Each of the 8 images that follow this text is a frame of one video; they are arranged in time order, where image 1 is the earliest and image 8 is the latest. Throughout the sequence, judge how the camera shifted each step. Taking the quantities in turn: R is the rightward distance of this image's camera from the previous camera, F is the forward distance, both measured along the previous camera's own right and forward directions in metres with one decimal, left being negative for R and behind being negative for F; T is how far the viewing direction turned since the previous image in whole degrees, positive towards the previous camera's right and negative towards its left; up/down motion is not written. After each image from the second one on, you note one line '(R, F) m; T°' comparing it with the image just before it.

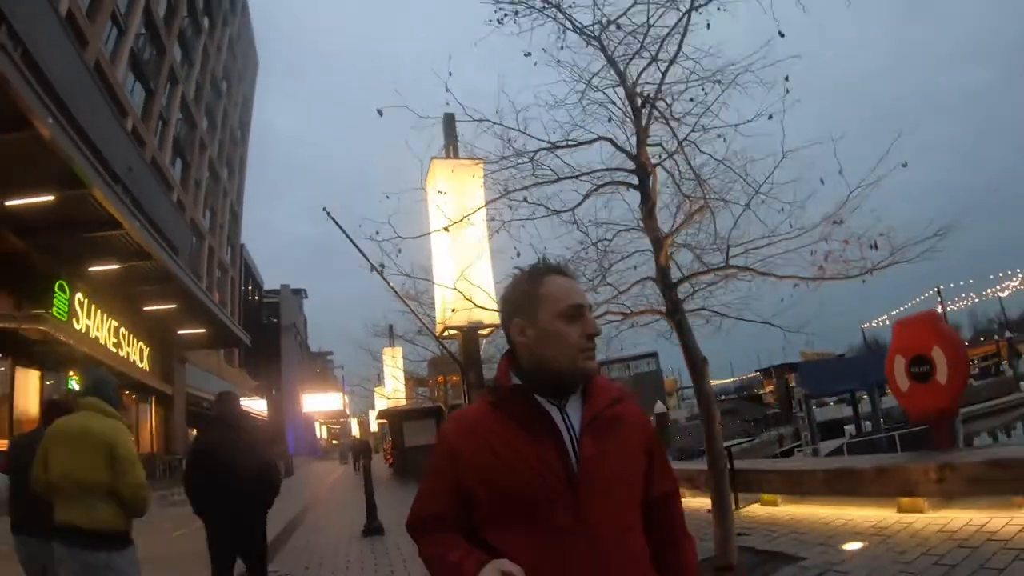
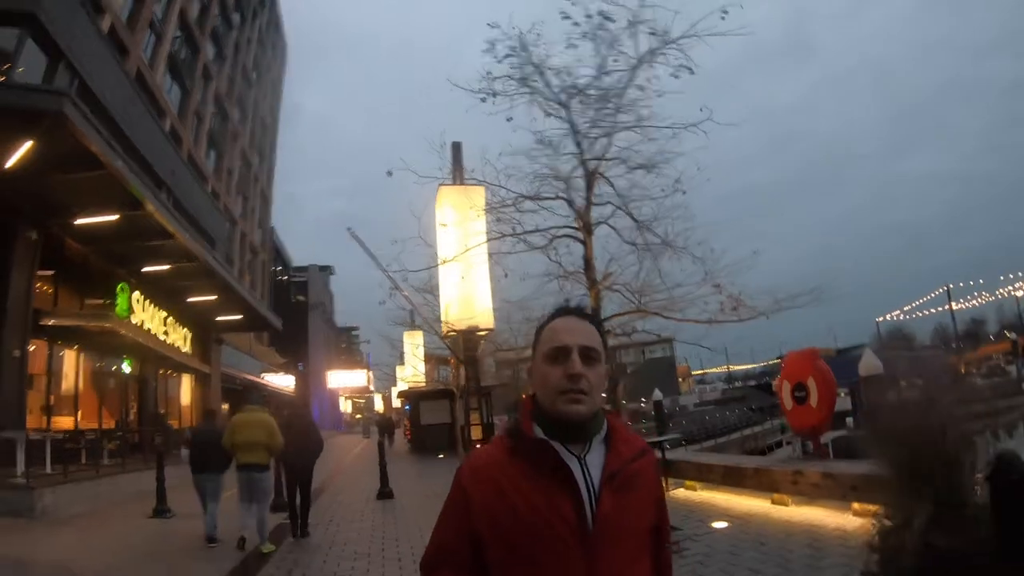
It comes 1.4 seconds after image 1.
(+0.3, -1.2) m; -2°
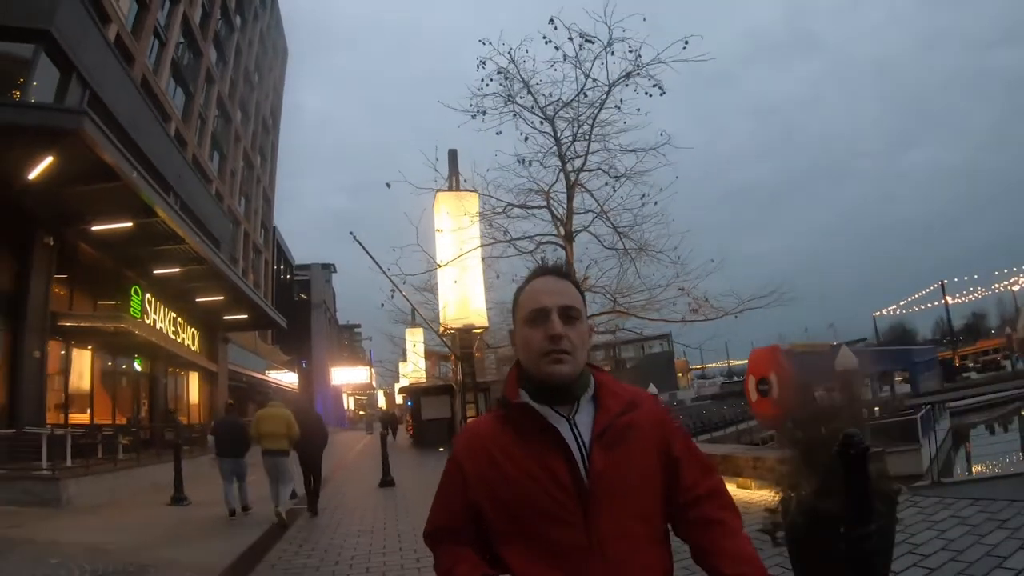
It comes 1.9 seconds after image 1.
(+0.1, -0.5) m; 0°
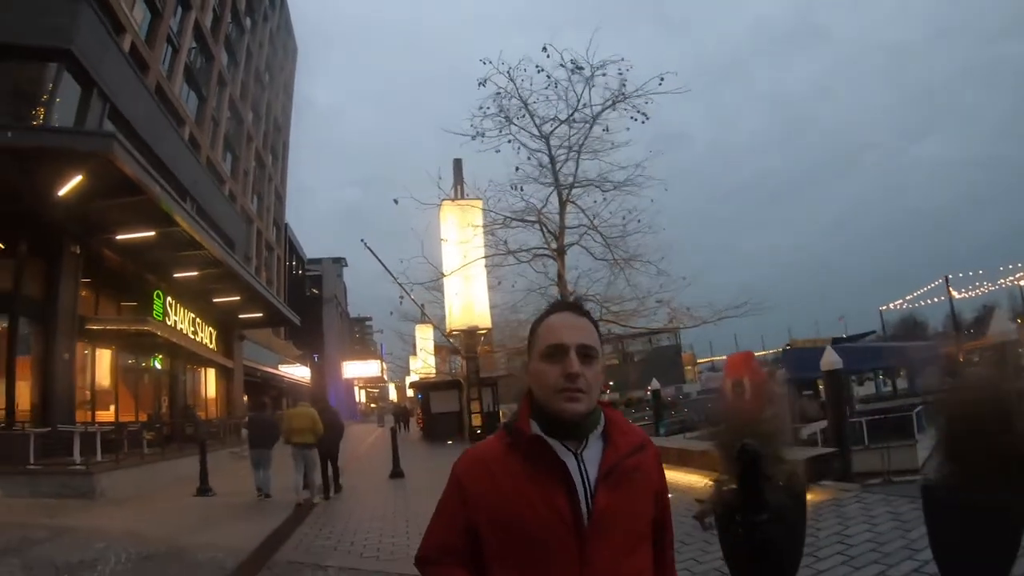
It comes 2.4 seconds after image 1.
(+0.1, -0.5) m; -1°
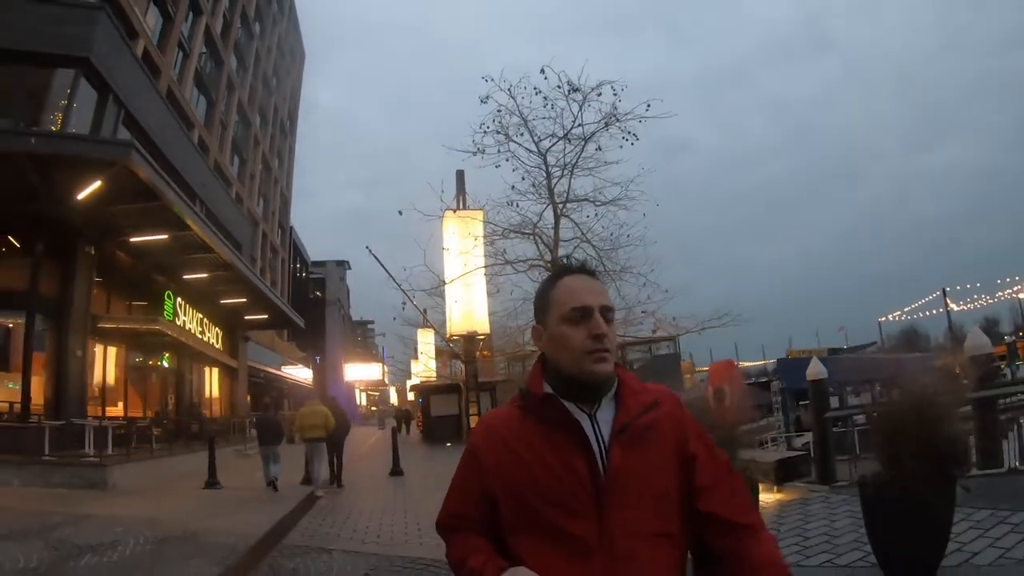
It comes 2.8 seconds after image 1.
(+0.1, -0.4) m; 0°
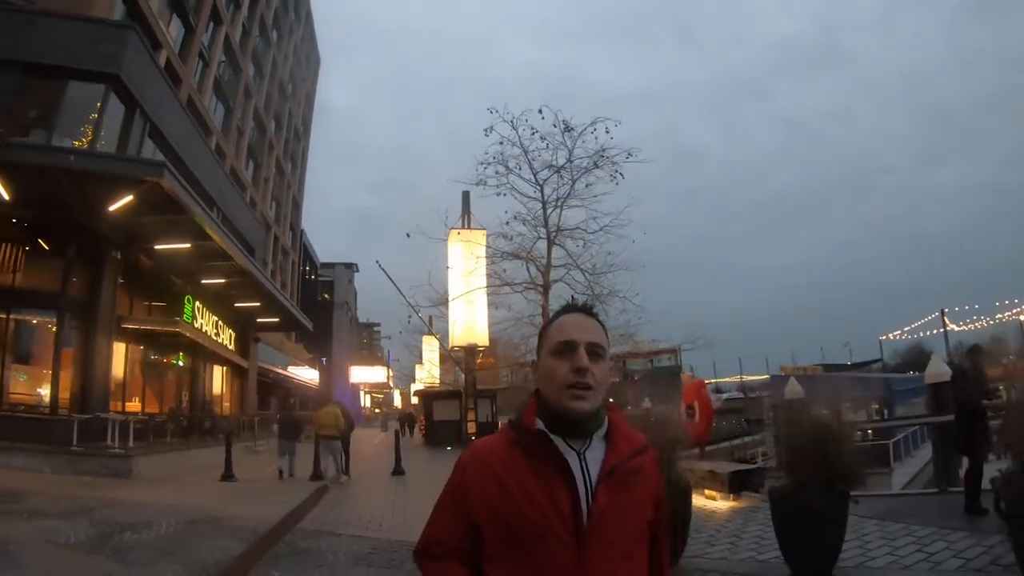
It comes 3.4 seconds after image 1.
(+0.1, -0.7) m; -1°
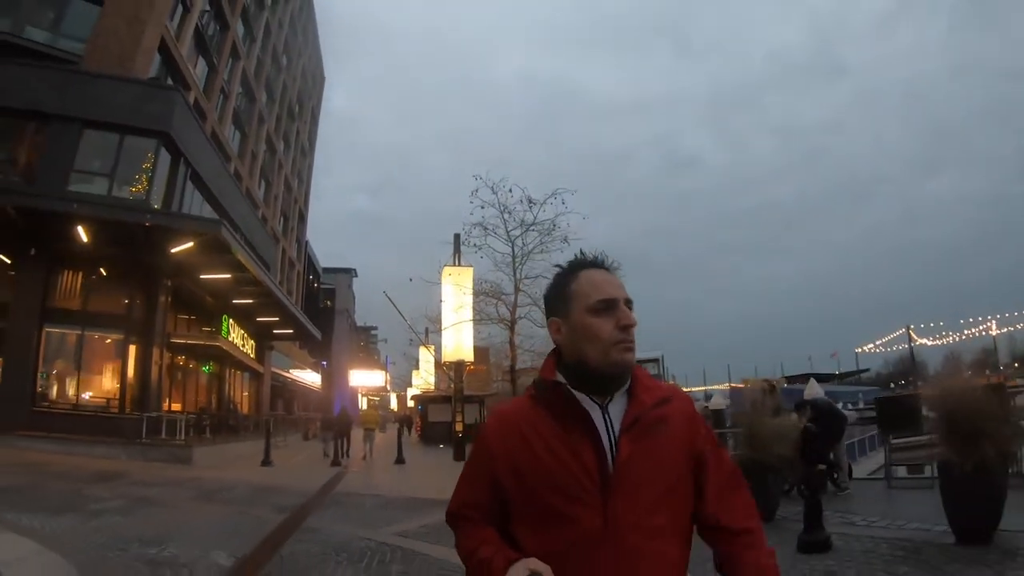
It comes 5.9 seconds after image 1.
(+0.3, -2.5) m; 0°
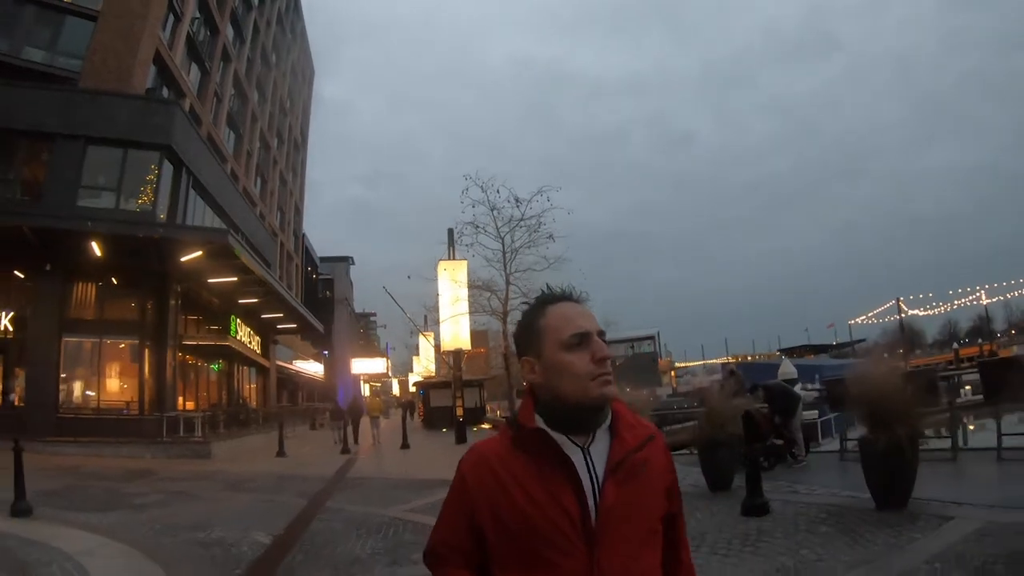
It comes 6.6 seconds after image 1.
(+0.1, -0.7) m; 0°
